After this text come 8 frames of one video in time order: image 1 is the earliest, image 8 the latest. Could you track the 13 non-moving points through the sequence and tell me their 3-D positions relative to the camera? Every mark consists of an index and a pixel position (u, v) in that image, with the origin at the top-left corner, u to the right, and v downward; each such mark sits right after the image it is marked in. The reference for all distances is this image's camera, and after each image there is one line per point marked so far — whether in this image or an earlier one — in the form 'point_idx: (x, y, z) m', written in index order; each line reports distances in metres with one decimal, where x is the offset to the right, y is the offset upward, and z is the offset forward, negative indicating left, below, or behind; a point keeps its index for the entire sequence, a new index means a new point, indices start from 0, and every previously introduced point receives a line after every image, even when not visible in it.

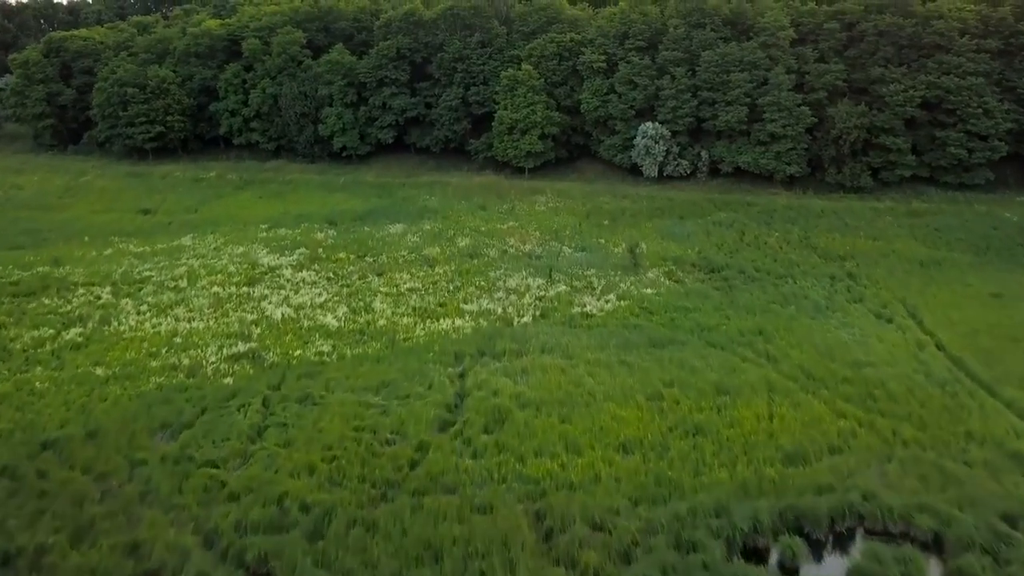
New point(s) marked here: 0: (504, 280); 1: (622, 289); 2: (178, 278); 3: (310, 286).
0: (-0.2, +0.2, +18.3) m
1: (+2.7, 0.0, +17.7) m
2: (-8.4, +0.2, +18.3) m
3: (-5.0, 0.0, +17.9) m
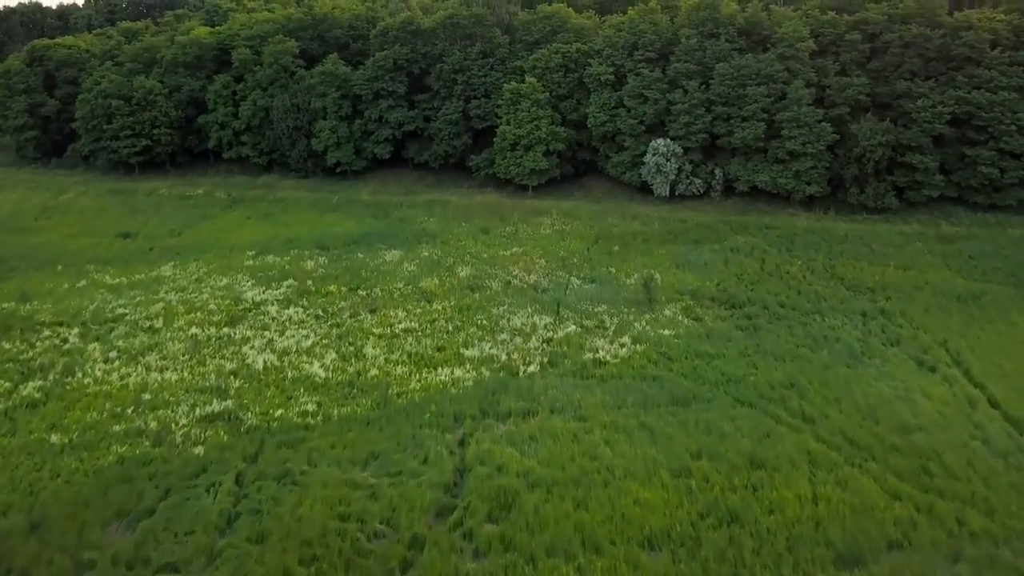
0: (-0.1, -0.7, +16.8) m
1: (+2.8, -0.9, +16.2) m
2: (-8.3, -0.7, +16.8) m
3: (-4.9, -0.9, +16.4) m
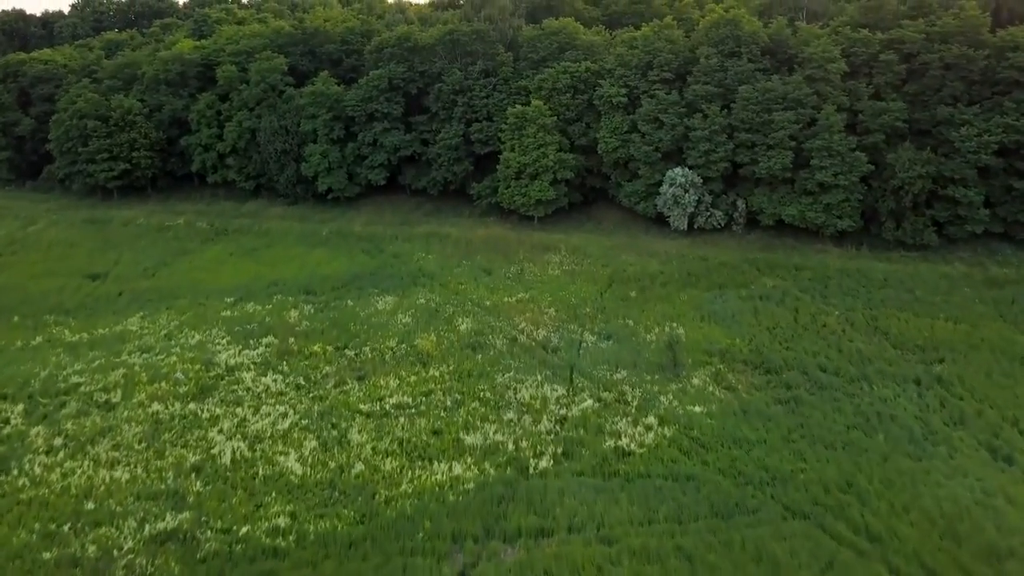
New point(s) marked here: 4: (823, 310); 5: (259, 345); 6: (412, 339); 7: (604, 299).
0: (+0.1, -2.0, +14.8) m
1: (+3.0, -2.3, +14.2) m
2: (-8.2, -2.0, +14.8) m
3: (-4.7, -2.3, +14.4) m
4: (+8.1, -0.6, +18.8) m
5: (-5.9, -1.3, +16.9) m
6: (-2.3, -1.2, +17.0) m
7: (+2.5, -0.3, +19.4) m
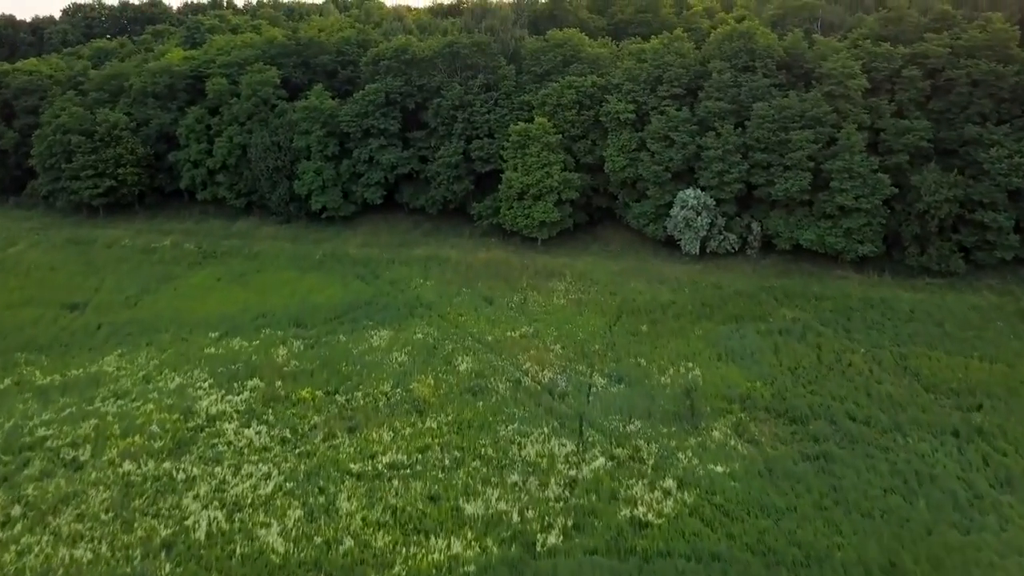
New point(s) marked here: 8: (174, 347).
0: (+0.1, -2.9, +13.6) m
1: (+3.0, -3.2, +13.0) m
2: (-8.1, -2.9, +13.6) m
3: (-4.7, -3.1, +13.2) m
4: (+8.2, -1.4, +17.6) m
5: (-5.8, -2.2, +15.7) m
6: (-2.3, -2.1, +15.8) m
7: (+2.6, -1.1, +18.2) m
8: (-8.3, -1.4, +17.7) m
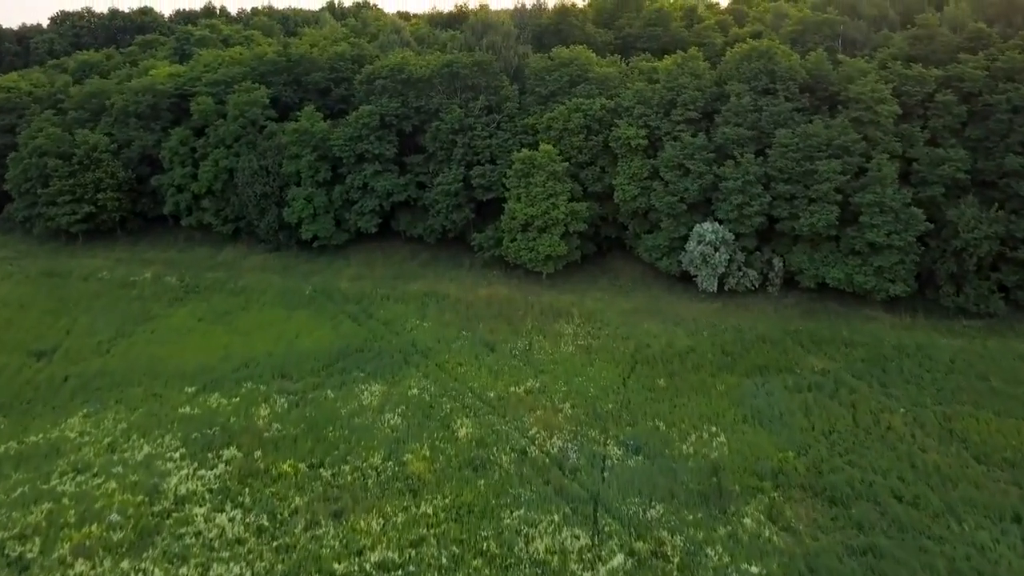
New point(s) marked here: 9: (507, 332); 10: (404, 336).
0: (+0.2, -4.1, +12.0) m
1: (+3.1, -4.3, +11.4) m
2: (-8.0, -4.1, +12.0) m
3: (-4.6, -4.3, +11.6) m
4: (+8.3, -2.6, +16.0) m
5: (-5.7, -3.4, +14.1) m
6: (-2.2, -3.3, +14.2) m
7: (+2.7, -2.3, +16.7) m
8: (-8.2, -2.6, +16.2) m
9: (-0.1, -1.2, +19.4) m
10: (-2.9, -1.3, +19.4) m
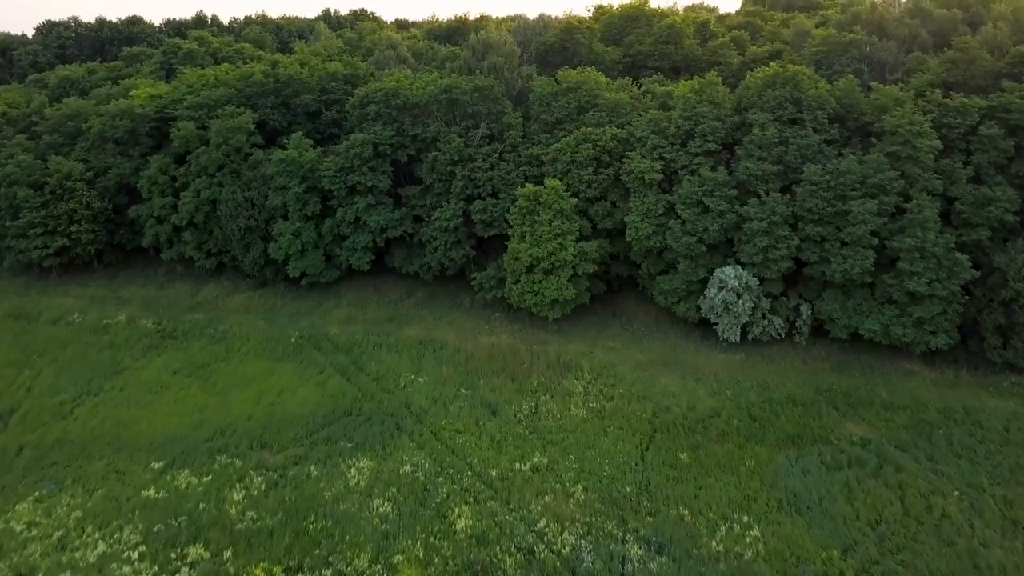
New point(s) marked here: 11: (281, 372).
0: (+0.3, -5.4, +10.3) m
1: (+3.2, -5.7, +9.6) m
2: (-7.9, -5.4, +10.2) m
3: (-4.5, -5.6, +9.9) m
4: (+8.4, -3.9, +14.2) m
5: (-5.6, -4.7, +12.3) m
6: (-2.1, -4.6, +12.5) m
7: (+2.8, -3.6, +14.9) m
8: (-8.1, -3.9, +14.4) m
9: (0.0, -2.5, +17.6) m
10: (-2.8, -2.6, +17.7) m
11: (-6.0, -2.2, +19.0) m
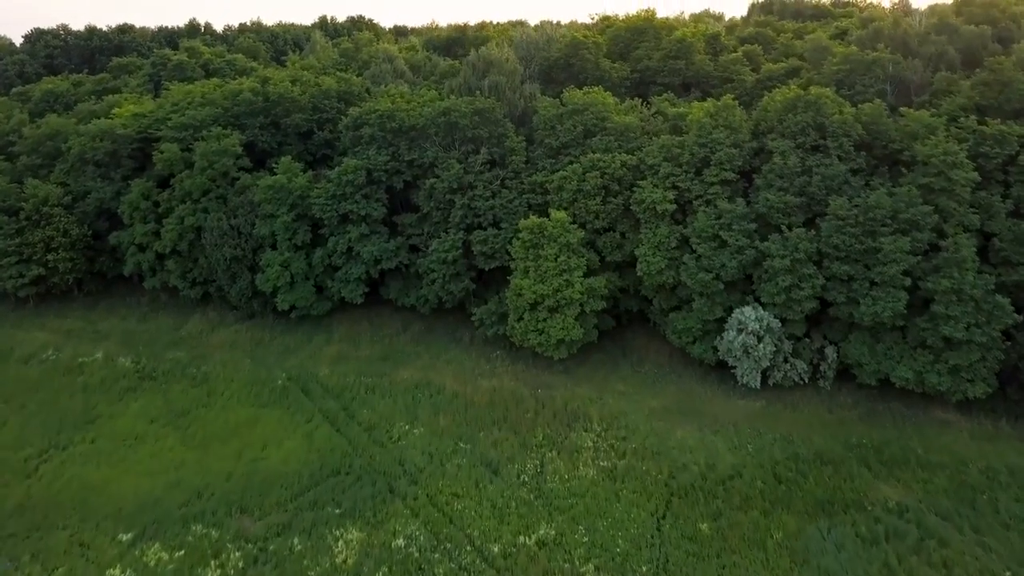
0: (+0.4, -6.4, +8.9) m
1: (+3.3, -6.7, +8.2) m
2: (-7.8, -6.4, +8.9) m
3: (-4.4, -6.6, +8.5) m
4: (+8.4, -5.0, +12.9) m
5: (-5.6, -5.7, +11.0) m
6: (-2.0, -5.6, +11.1) m
7: (+2.8, -4.7, +13.5) m
8: (-8.0, -5.0, +13.0) m
9: (0.0, -3.5, +16.3) m
10: (-2.8, -3.7, +16.3) m
11: (-6.0, -3.2, +17.6) m
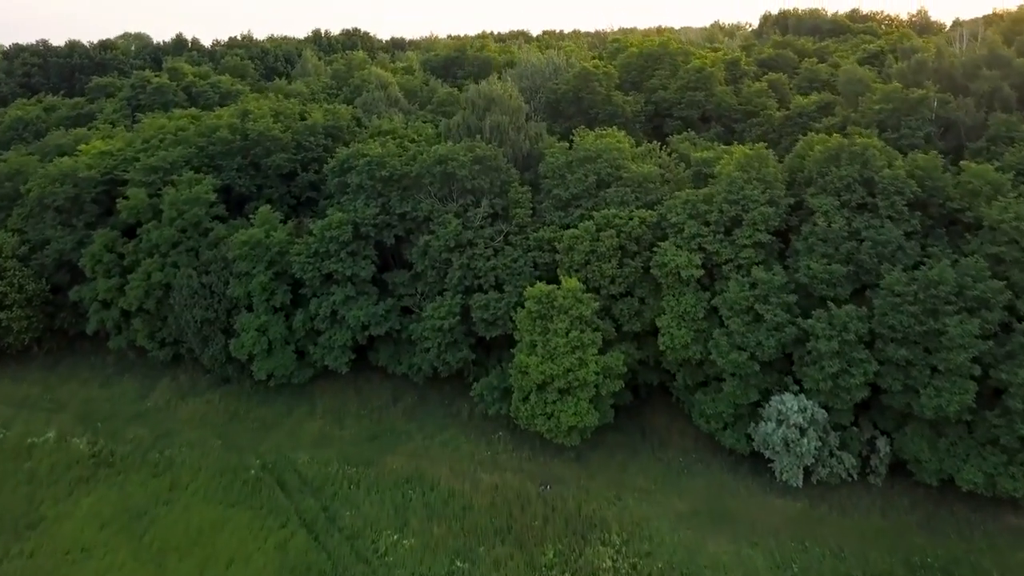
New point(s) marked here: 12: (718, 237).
0: (+0.5, -8.2, +6.6) m
1: (+3.4, -8.5, +5.9) m
2: (-7.7, -8.2, +6.5) m
3: (-4.3, -8.4, +6.2) m
4: (+8.5, -6.7, +10.5) m
5: (-5.5, -7.5, +8.6) m
6: (-1.9, -7.4, +8.8) m
7: (+2.9, -6.5, +11.2) m
8: (-7.9, -6.8, +10.7) m
9: (+0.1, -5.3, +13.9) m
10: (-2.6, -5.5, +14.0) m
11: (-5.9, -5.0, +15.3) m
12: (+4.8, +1.2, +17.0) m
